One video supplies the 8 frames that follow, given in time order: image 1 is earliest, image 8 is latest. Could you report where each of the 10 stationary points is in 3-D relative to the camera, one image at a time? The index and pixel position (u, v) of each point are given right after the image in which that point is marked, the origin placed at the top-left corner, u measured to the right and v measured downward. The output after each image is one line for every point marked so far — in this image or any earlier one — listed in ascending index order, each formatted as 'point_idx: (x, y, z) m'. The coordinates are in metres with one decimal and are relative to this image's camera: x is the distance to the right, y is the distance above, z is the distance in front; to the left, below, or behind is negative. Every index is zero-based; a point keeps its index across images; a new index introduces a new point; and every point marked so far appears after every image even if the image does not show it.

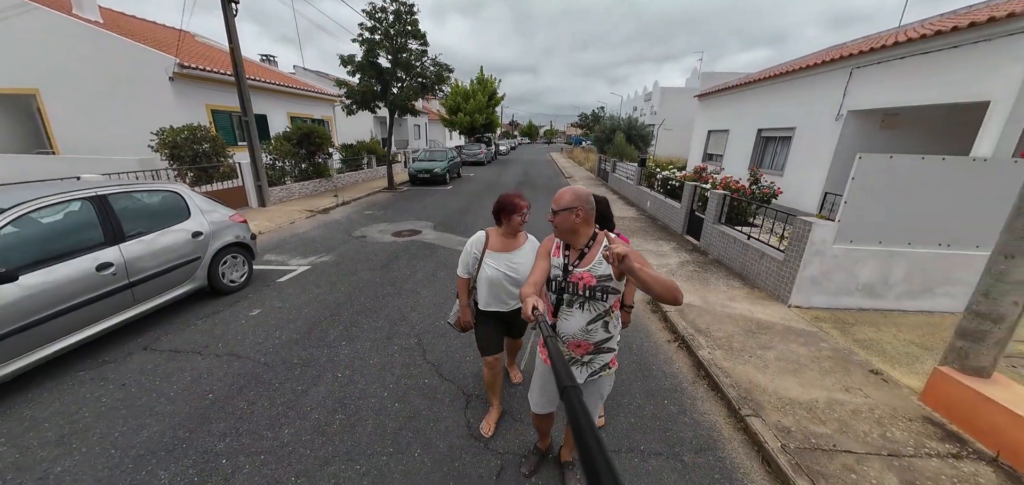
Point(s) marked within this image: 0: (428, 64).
0: (-2.6, +5.6, +10.9) m
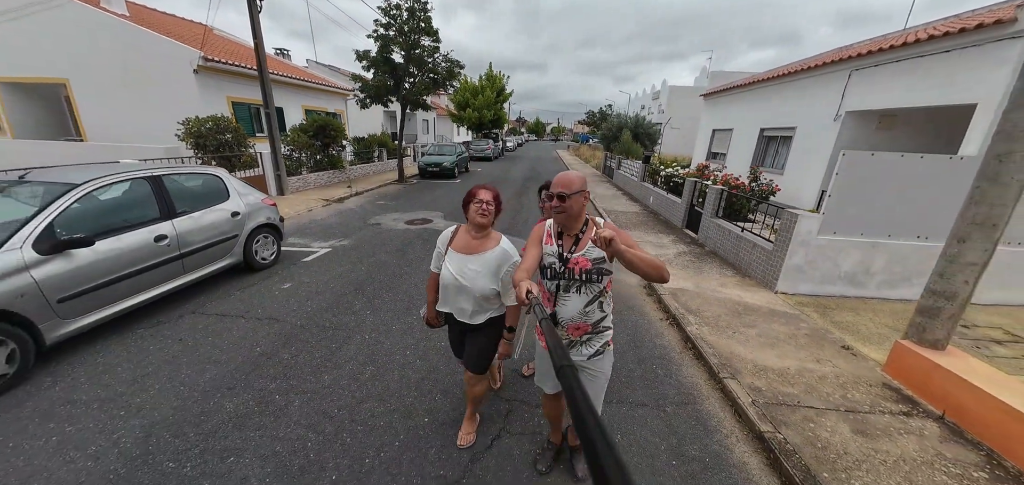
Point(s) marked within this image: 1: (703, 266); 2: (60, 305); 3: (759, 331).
0: (-2.3, +5.9, +11.2) m
1: (+2.7, -0.3, +5.0) m
2: (-3.4, -0.5, +2.6) m
3: (+2.4, -0.8, +3.3) m
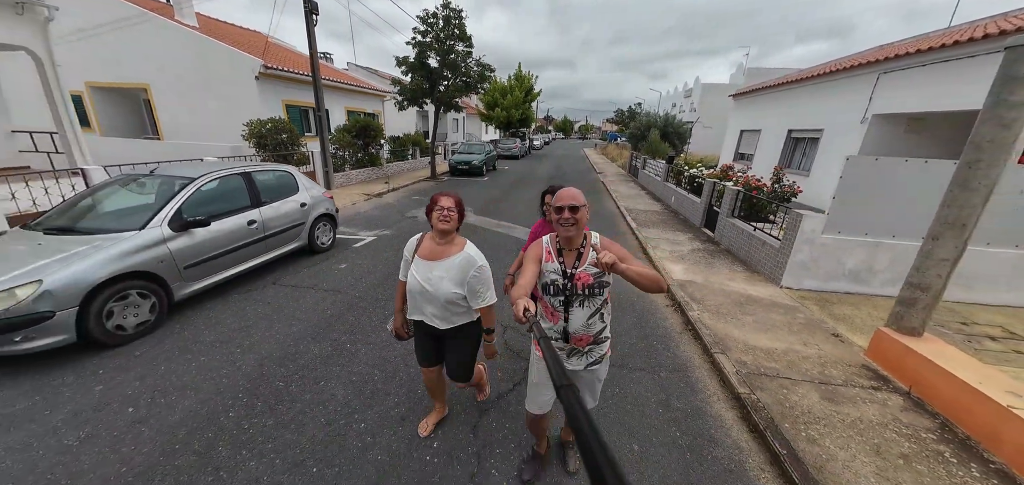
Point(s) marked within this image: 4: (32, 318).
0: (-1.4, +6.1, +11.8) m
1: (+3.1, -0.3, +5.3) m
2: (-3.2, -0.3, +3.4) m
3: (+2.6, -0.8, +3.7) m
4: (-3.5, -0.5, +2.5) m
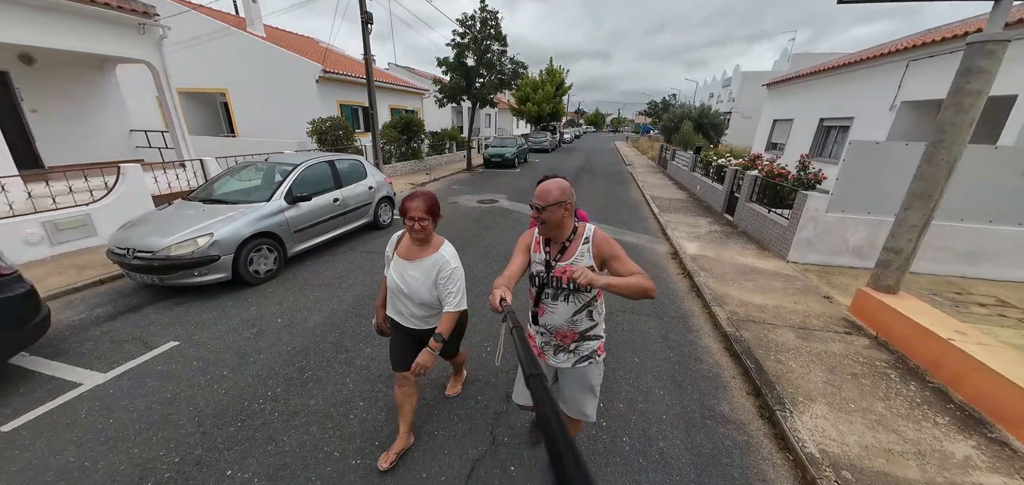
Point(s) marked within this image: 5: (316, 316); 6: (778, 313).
0: (-0.2, +6.6, +12.6) m
1: (+3.6, 0.0, +5.8) m
2: (-2.8, +0.1, +4.4) m
3: (+3.0, -0.5, +4.2) m
4: (-3.2, -0.2, +3.6) m
5: (-1.9, -0.7, +3.3) m
6: (+2.7, -0.7, +3.5) m
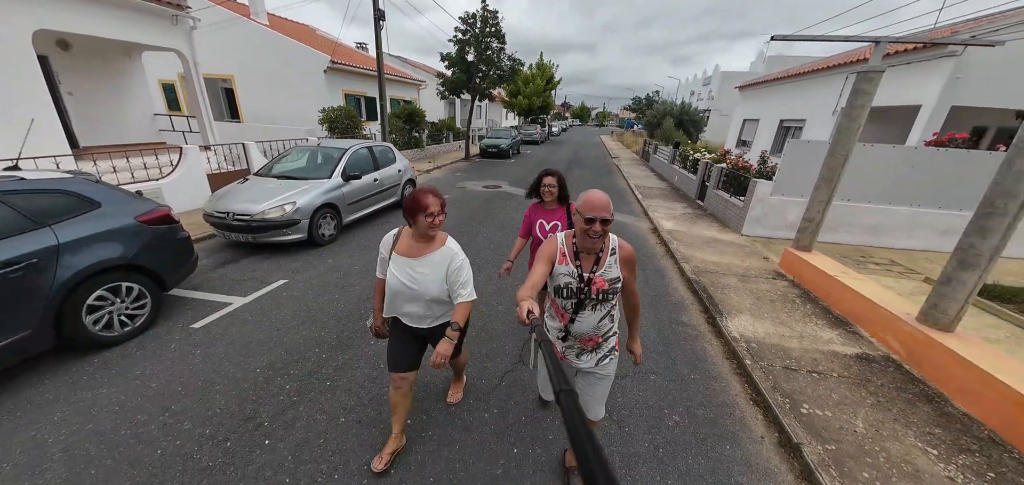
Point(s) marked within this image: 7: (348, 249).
0: (-0.3, +7.2, +13.5) m
1: (+3.8, +0.5, +7.0) m
2: (-2.5, +0.5, +5.3) m
3: (+3.2, -0.1, +5.4) m
4: (-2.9, +0.3, +4.5) m
5: (-1.6, -0.3, +4.2) m
6: (+3.0, -0.3, +4.8) m
7: (-2.3, -0.1, +4.8) m
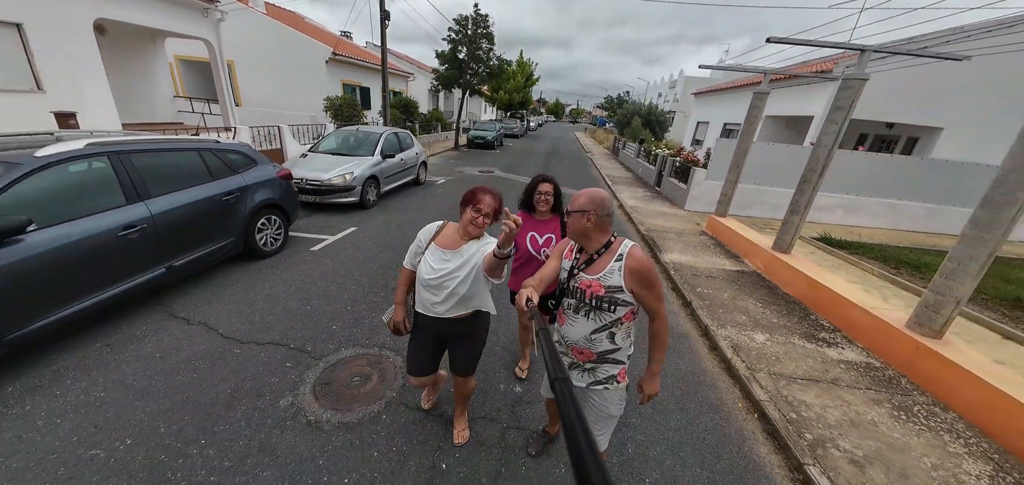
0: (-0.8, +8.0, +14.9) m
1: (+3.7, +1.1, +8.9) m
2: (-2.5, +1.2, +6.7) m
3: (+3.2, +0.5, +7.3) m
4: (-2.8, +0.9, +5.9) m
5: (-1.5, +0.4, +5.8) m
6: (+3.1, +0.3, +6.6) m
7: (-2.2, +0.6, +6.3) m
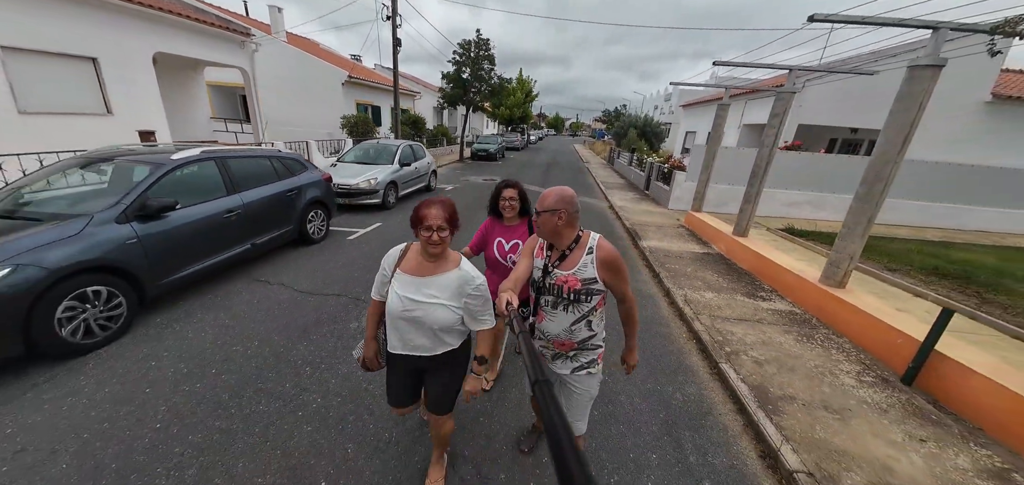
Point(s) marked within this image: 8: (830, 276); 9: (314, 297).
0: (-0.8, +7.8, +16.2) m
1: (+3.7, +1.2, +9.9) m
2: (-2.5, +1.3, +7.8) m
3: (+3.3, +0.7, +8.3) m
4: (-2.8, +1.0, +6.9) m
5: (-1.5, +0.5, +6.8) m
6: (+3.1, +0.5, +7.6) m
7: (-2.2, +0.7, +7.3) m
8: (+3.7, -0.4, +4.0) m
9: (-2.1, -0.6, +3.7) m
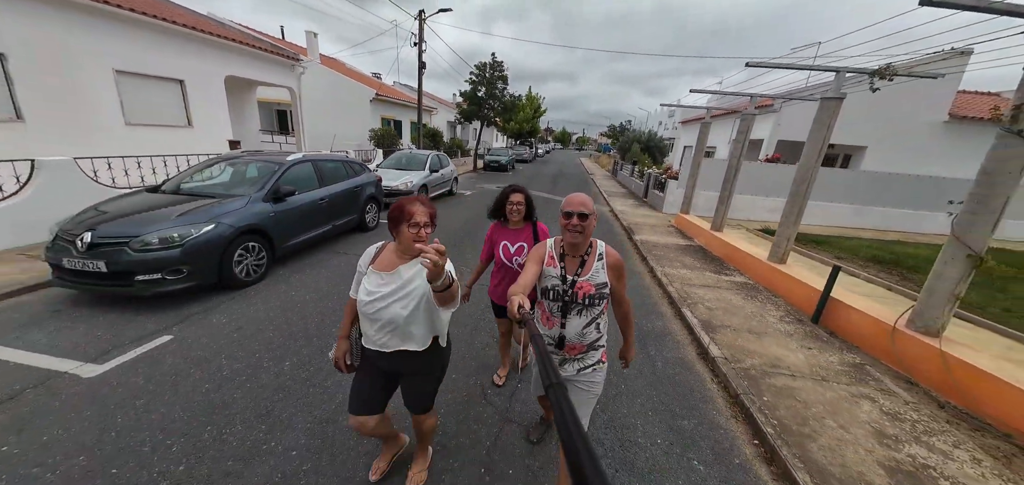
0: (-0.3, +7.6, +17.8) m
1: (+4.1, +1.2, +11.2) m
2: (-2.1, +1.5, +9.1) m
3: (+3.6, +0.7, +9.5) m
4: (-2.5, +1.2, +8.3) m
5: (-1.1, +0.7, +8.1) m
6: (+3.4, +0.5, +8.8) m
7: (-1.9, +0.9, +8.6) m
8: (+4.0, -0.2, +5.2) m
9: (-1.9, -0.3, +5.0) m
